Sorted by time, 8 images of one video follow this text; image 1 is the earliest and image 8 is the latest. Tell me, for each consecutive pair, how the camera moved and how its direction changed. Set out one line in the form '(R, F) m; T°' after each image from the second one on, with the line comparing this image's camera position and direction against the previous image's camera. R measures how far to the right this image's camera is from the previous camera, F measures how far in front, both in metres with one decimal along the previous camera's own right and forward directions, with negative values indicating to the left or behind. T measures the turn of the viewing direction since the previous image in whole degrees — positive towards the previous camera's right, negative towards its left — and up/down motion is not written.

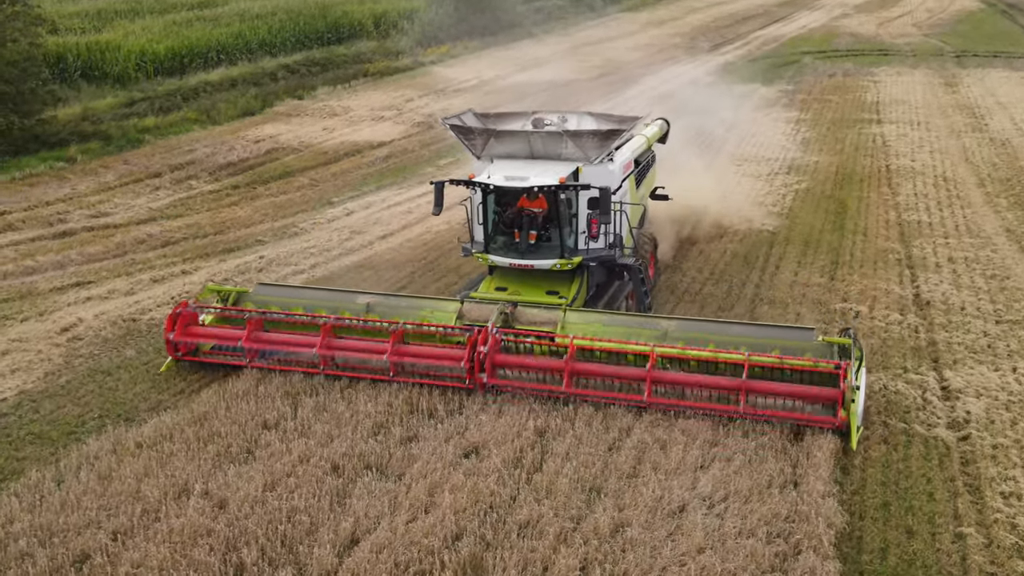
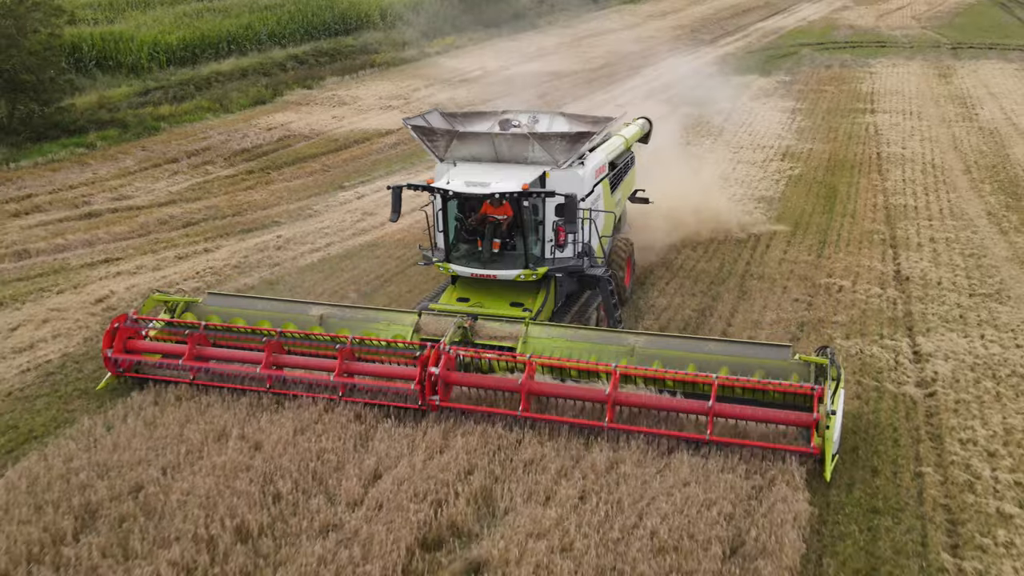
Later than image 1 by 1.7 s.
(0.0, -0.7) m; 0°
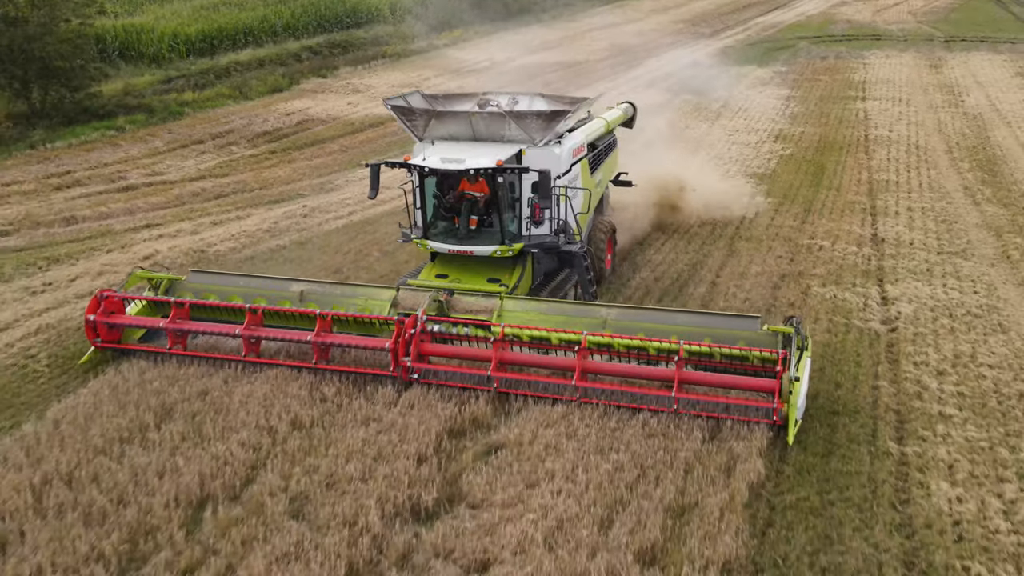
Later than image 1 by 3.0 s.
(-0.1, -1.1) m; 0°
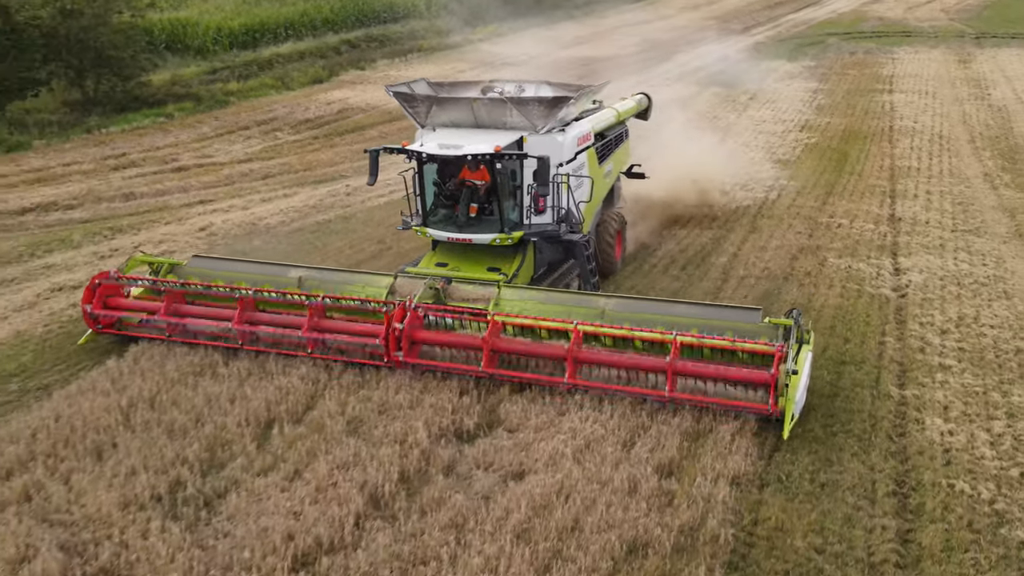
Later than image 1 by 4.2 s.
(0.0, -0.7) m; -2°
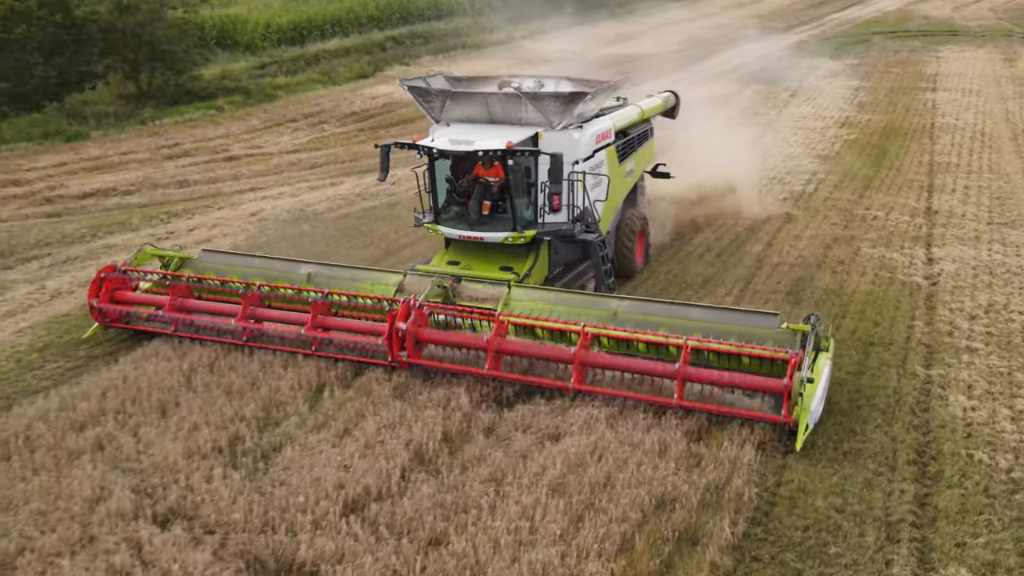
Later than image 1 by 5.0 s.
(0.0, -0.4) m; -2°
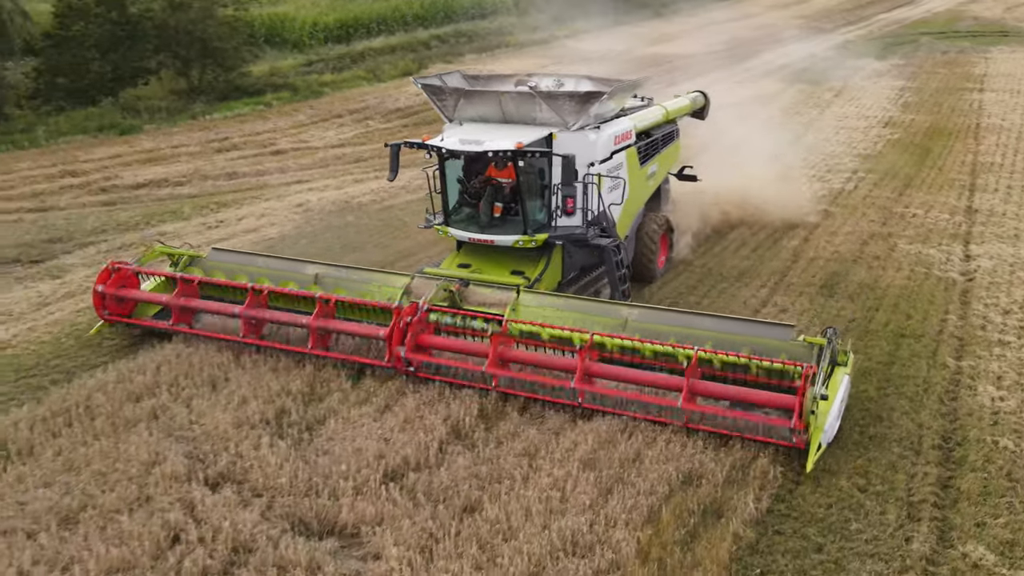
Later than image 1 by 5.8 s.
(0.0, -0.2) m; -2°
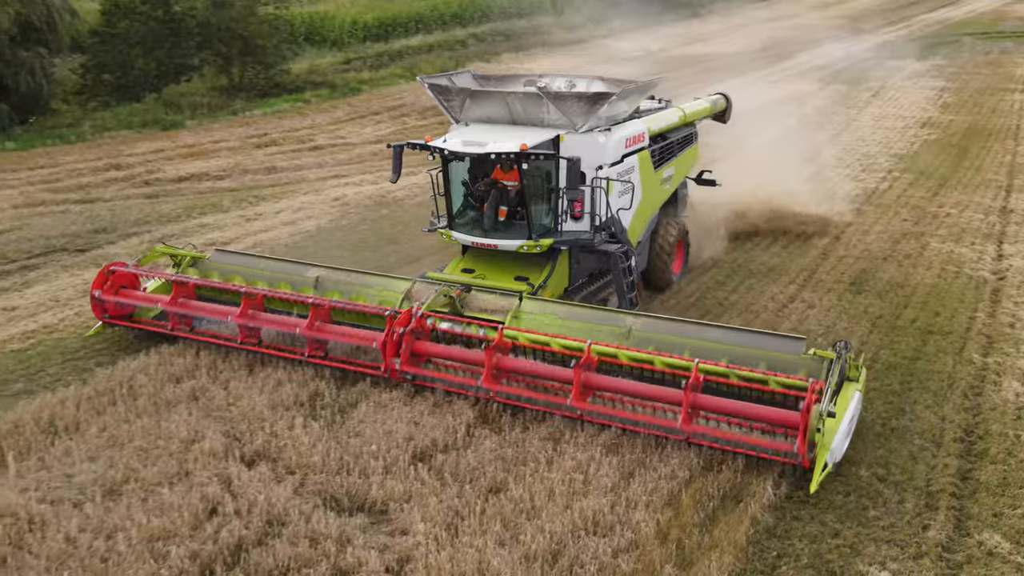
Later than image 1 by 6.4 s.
(0.0, -0.2) m; -2°
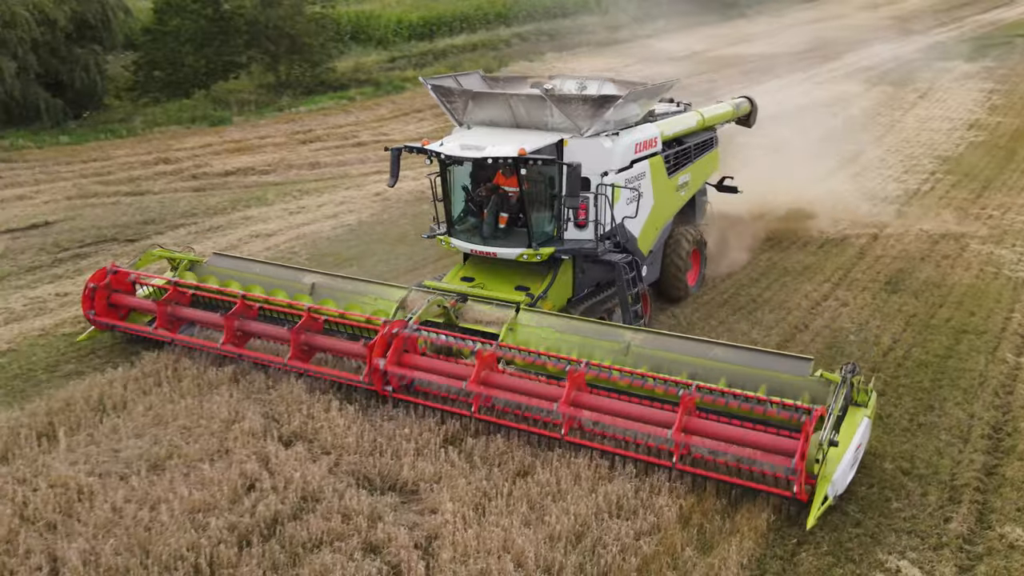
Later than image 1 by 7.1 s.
(+0.1, -0.1) m; -2°
